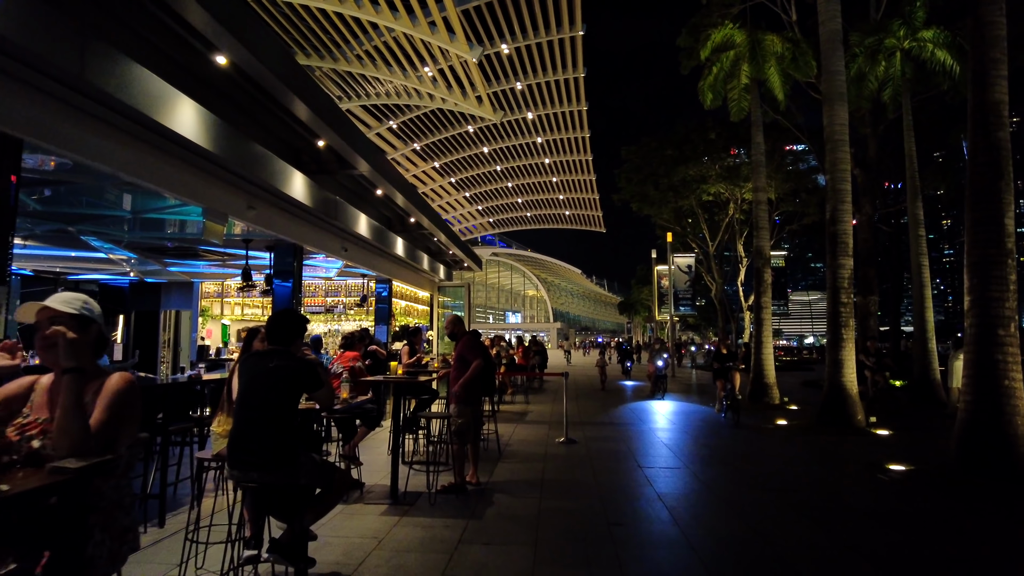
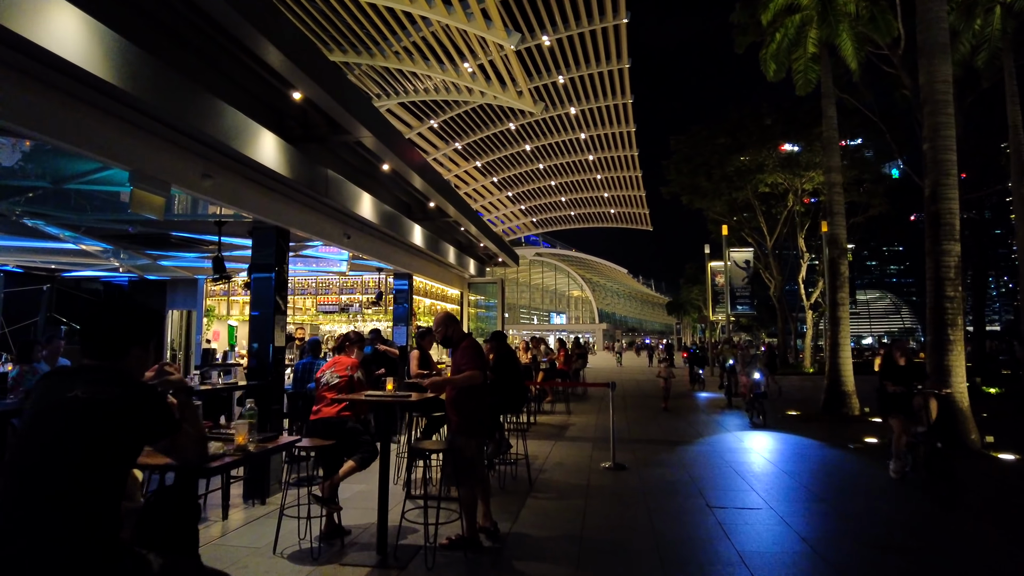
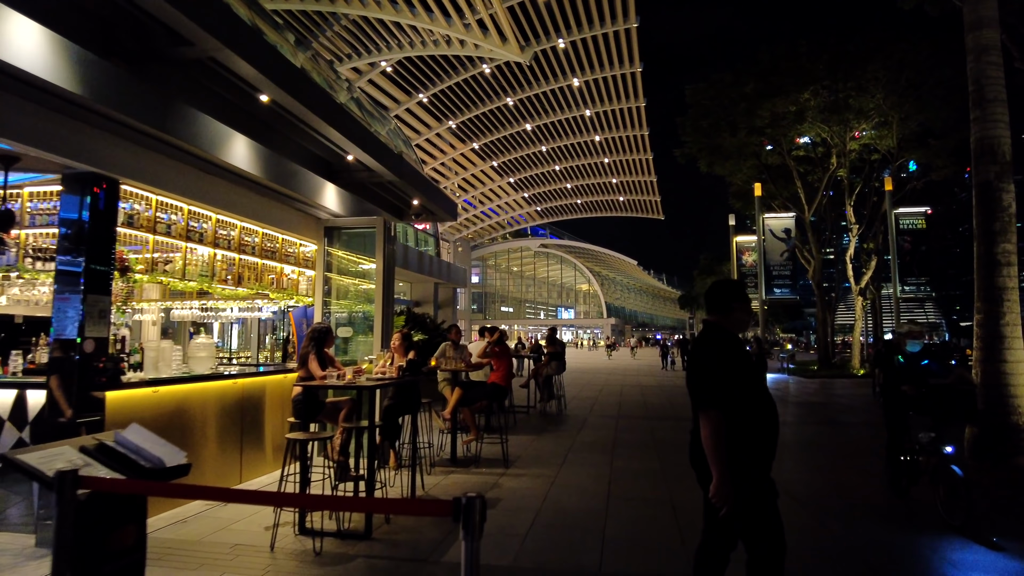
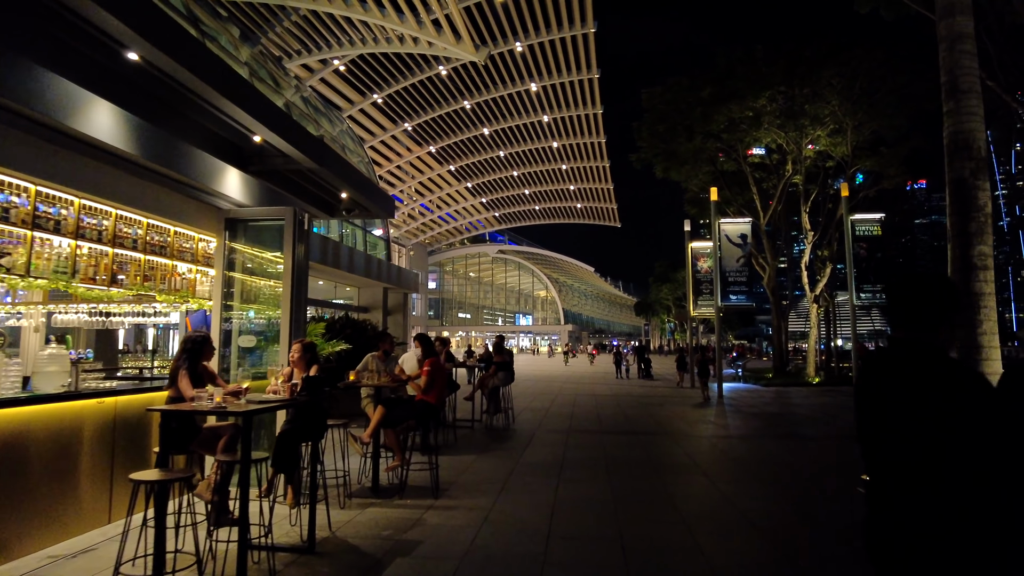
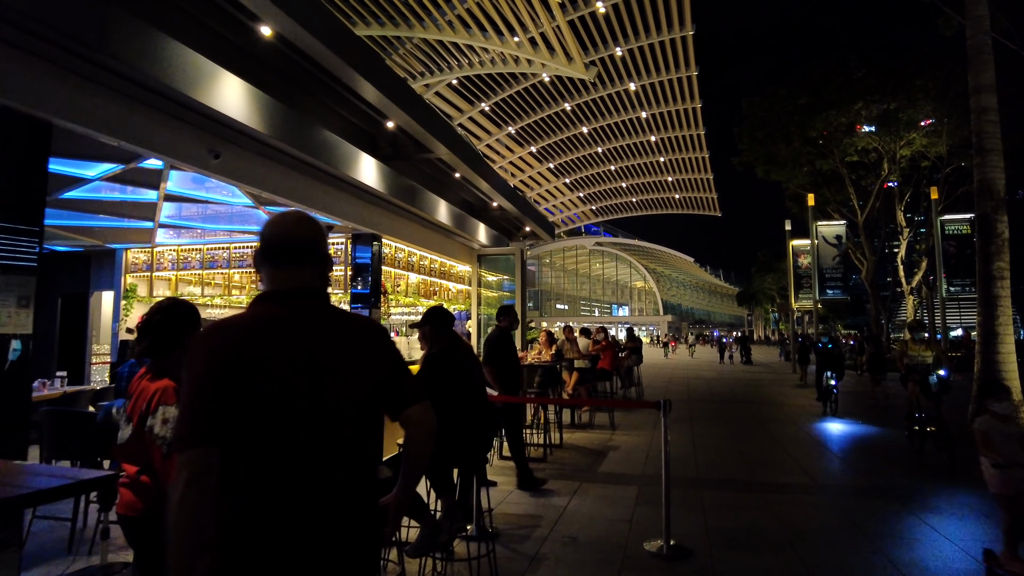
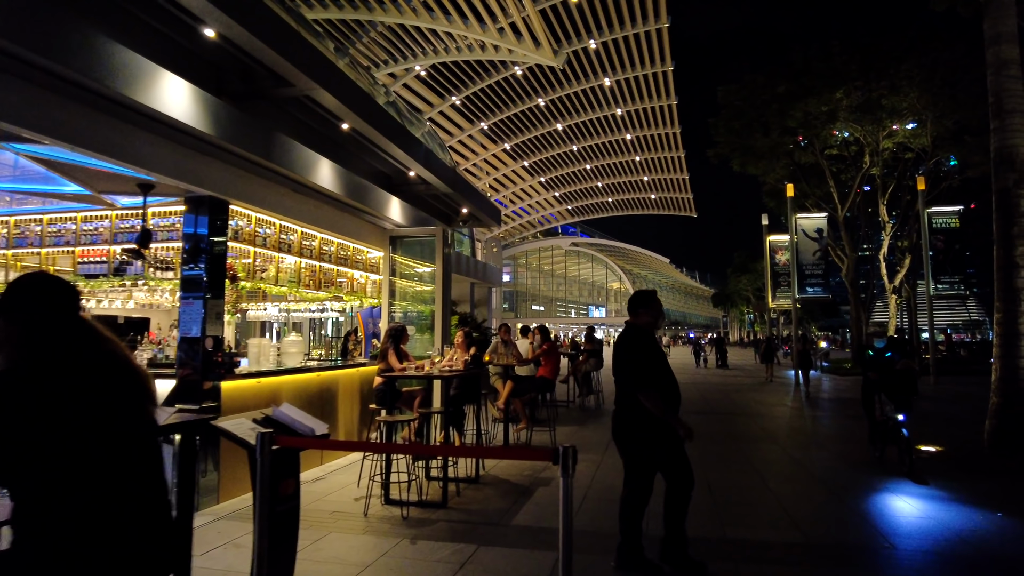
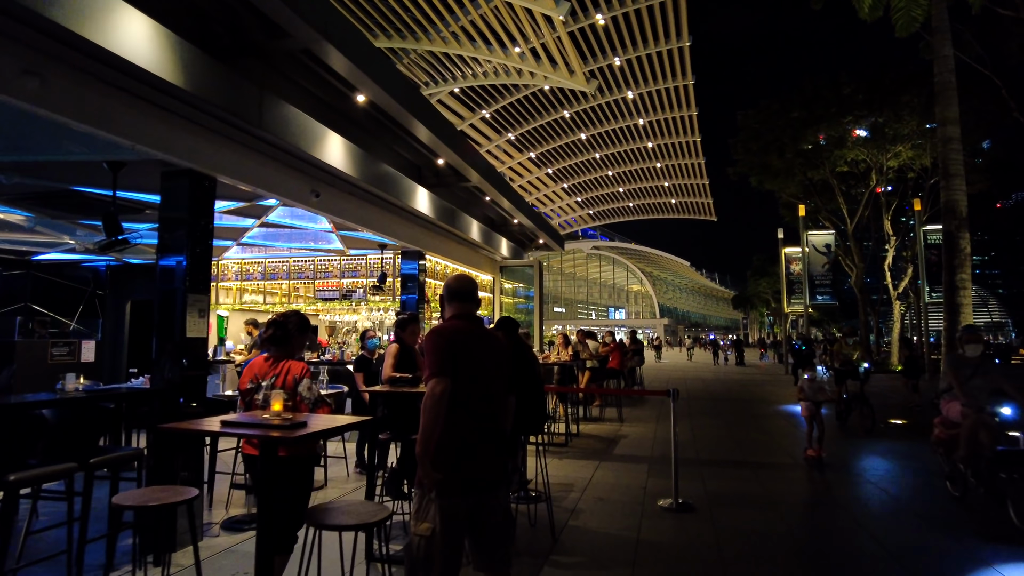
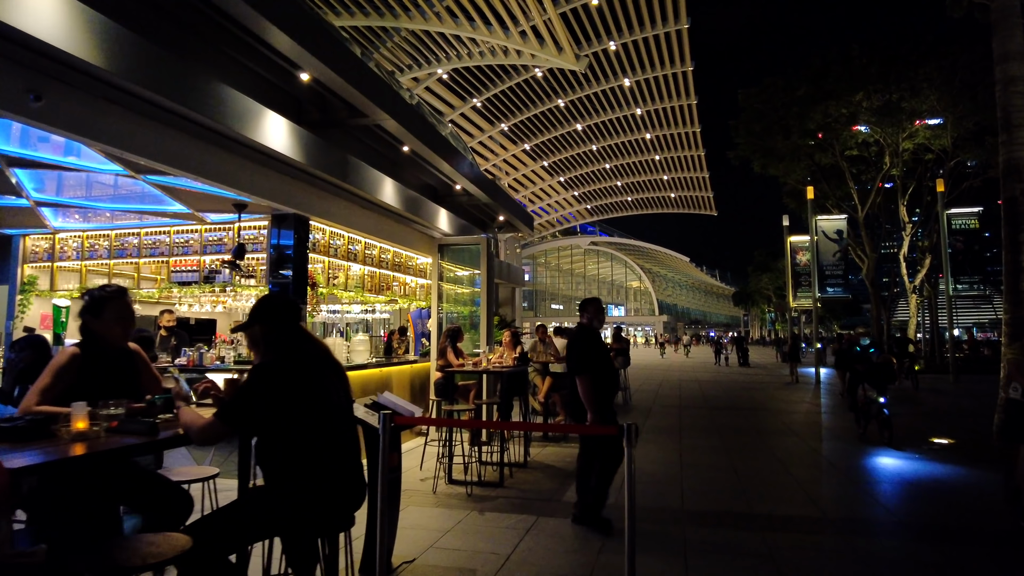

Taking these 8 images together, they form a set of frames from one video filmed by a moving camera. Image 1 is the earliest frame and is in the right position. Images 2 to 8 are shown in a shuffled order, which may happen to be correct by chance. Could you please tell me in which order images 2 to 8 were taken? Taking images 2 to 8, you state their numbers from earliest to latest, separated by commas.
2, 7, 5, 8, 6, 3, 4
